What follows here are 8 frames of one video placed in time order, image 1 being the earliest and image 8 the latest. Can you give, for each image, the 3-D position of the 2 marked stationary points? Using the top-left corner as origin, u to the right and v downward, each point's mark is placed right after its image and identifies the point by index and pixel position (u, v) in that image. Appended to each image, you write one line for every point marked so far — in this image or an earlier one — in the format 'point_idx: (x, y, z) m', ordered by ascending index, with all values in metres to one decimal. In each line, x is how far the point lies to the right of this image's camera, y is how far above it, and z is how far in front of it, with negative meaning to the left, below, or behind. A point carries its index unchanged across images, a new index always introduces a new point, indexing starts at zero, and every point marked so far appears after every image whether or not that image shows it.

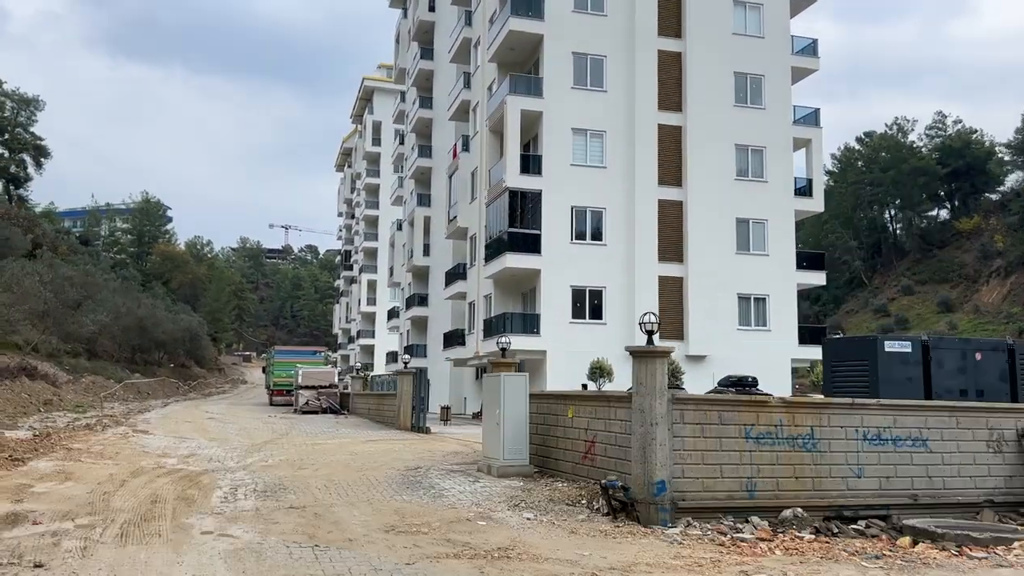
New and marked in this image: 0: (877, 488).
0: (+4.5, -2.5, +10.6) m
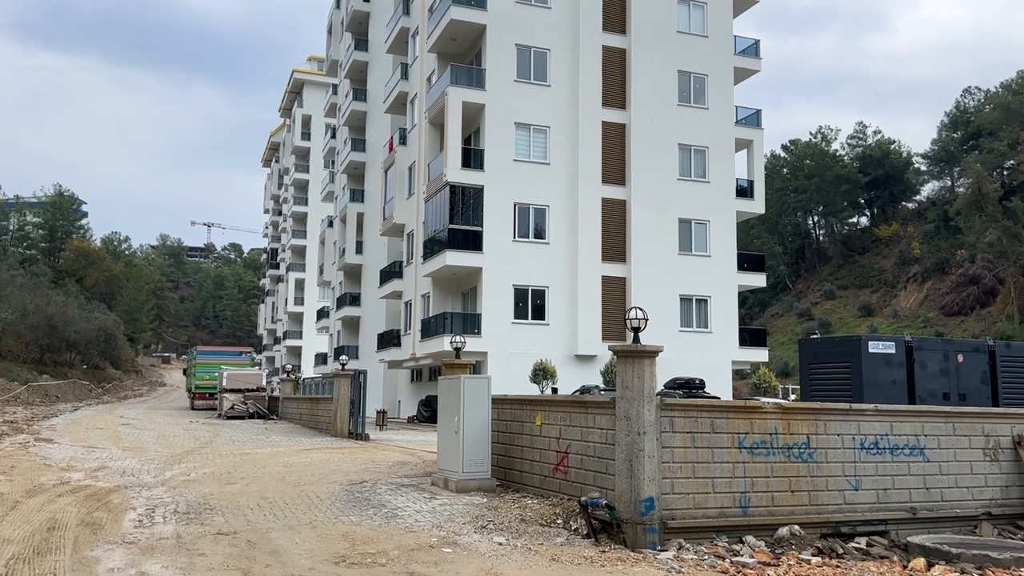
0: (+4.1, -2.4, +9.7) m
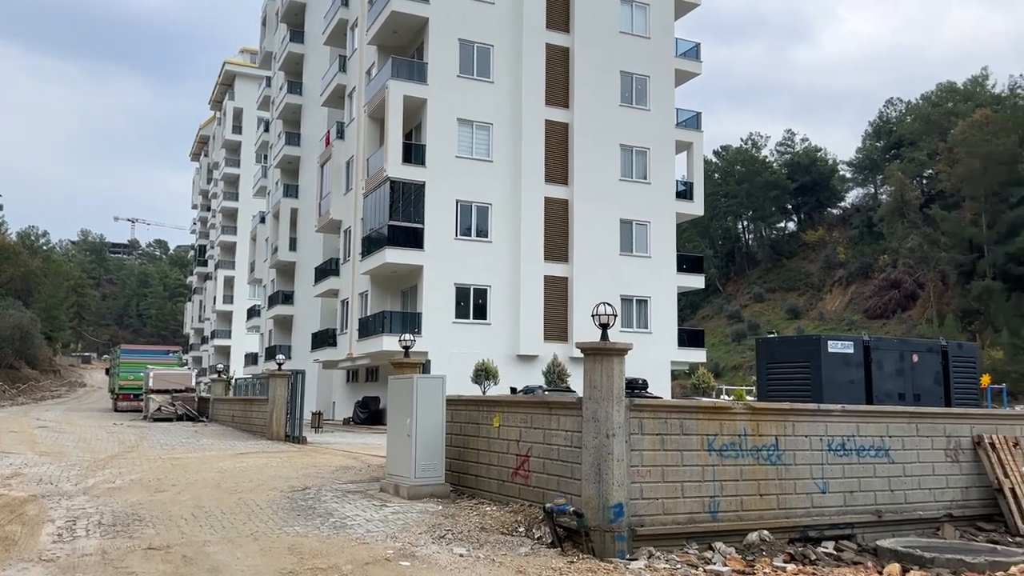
0: (+3.6, -2.4, +9.5) m
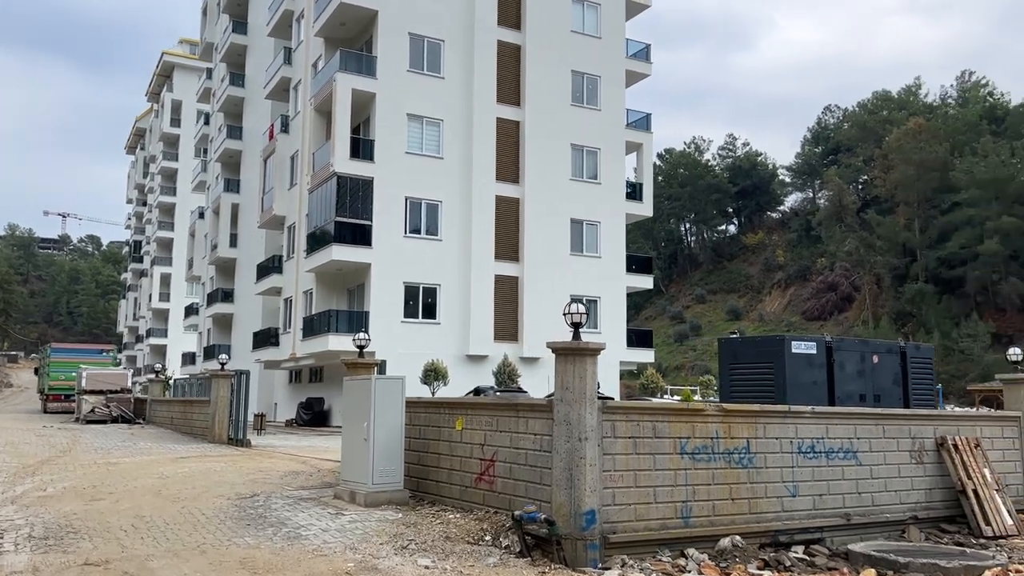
0: (+3.2, -2.4, +9.3) m
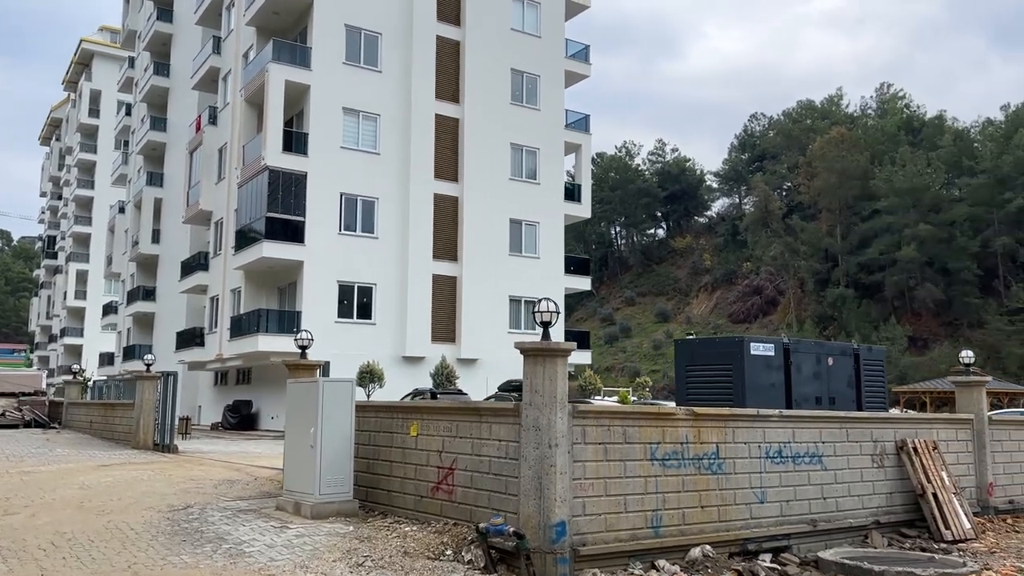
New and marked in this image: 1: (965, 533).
0: (+2.8, -2.4, +9.0) m
1: (+5.4, -2.9, +10.1) m
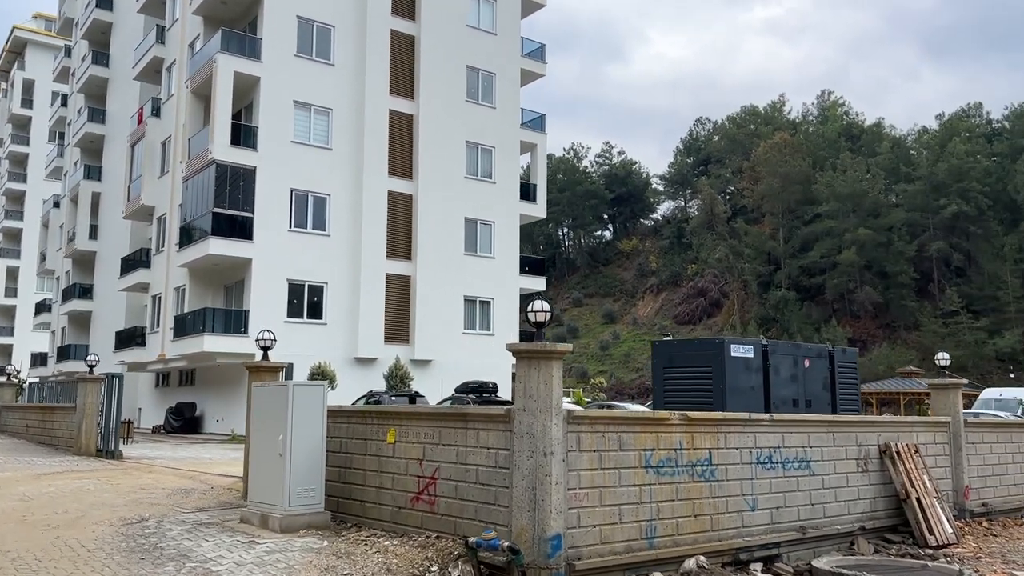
0: (+2.6, -2.4, +8.7) m
1: (+5.1, -2.9, +10.0) m
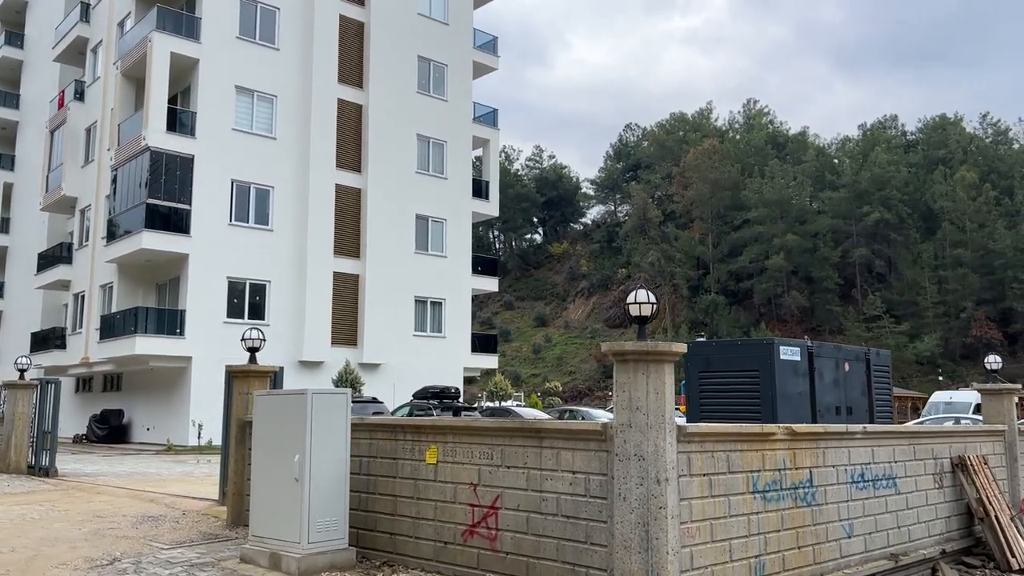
0: (+3.1, -2.3, +7.6) m
1: (+5.5, -2.9, +9.1) m
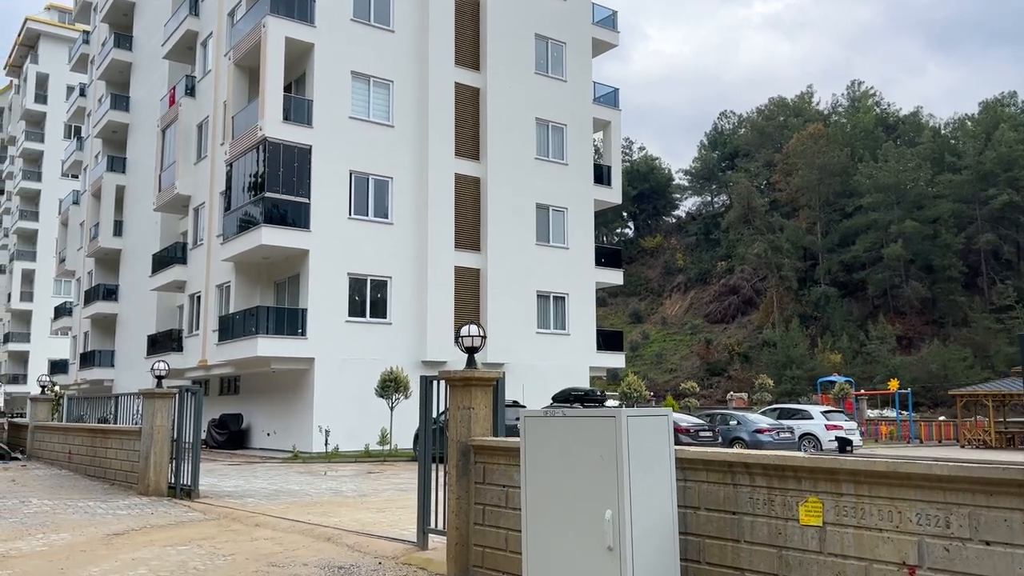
0: (+5.4, -2.1, +4.8) m
1: (+7.9, -2.6, +6.0) m
